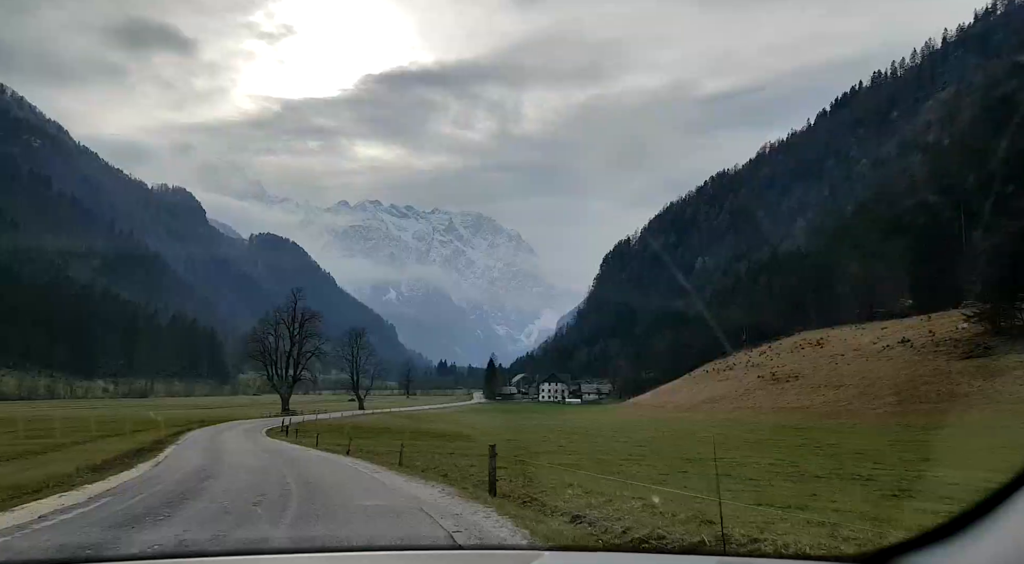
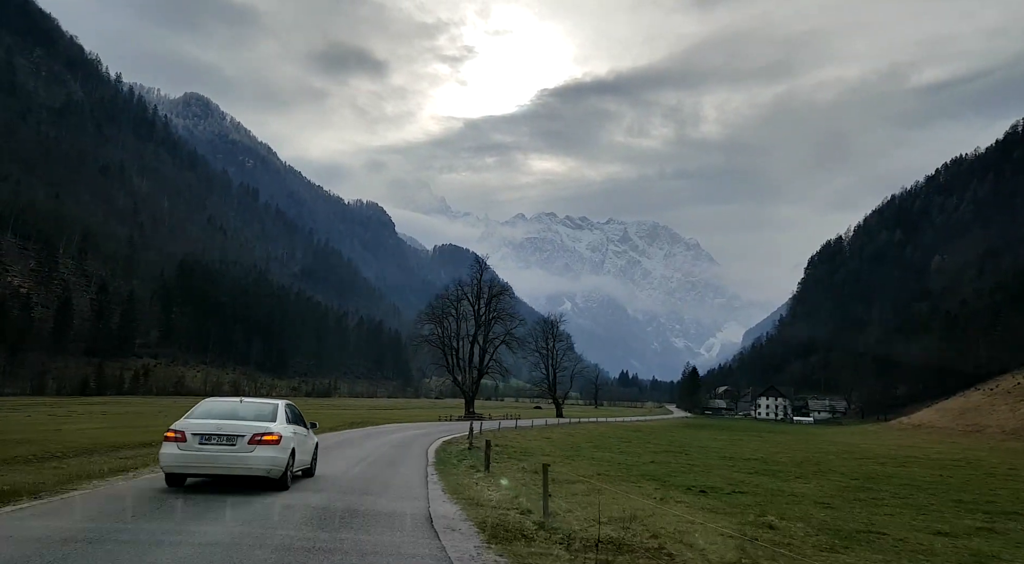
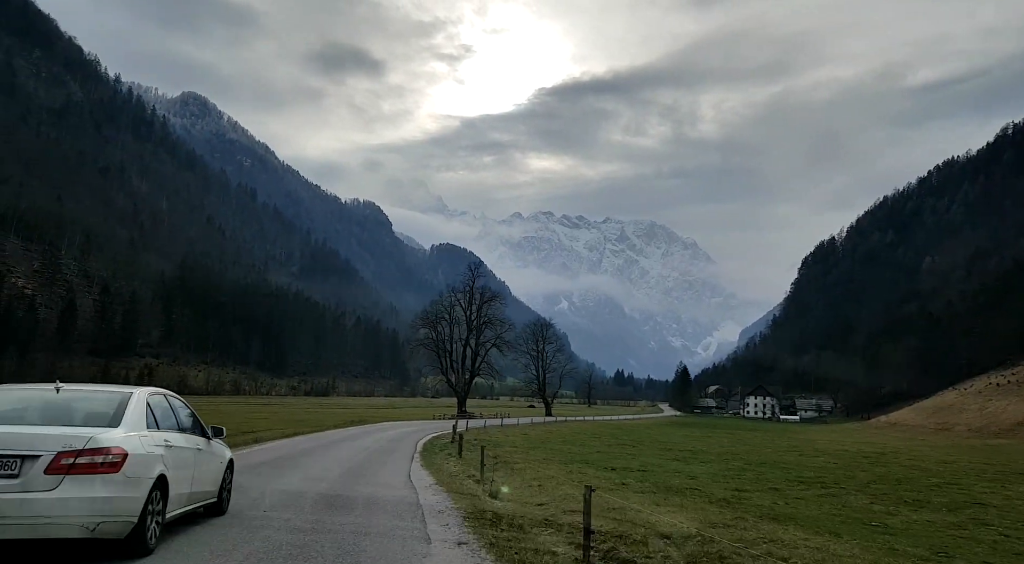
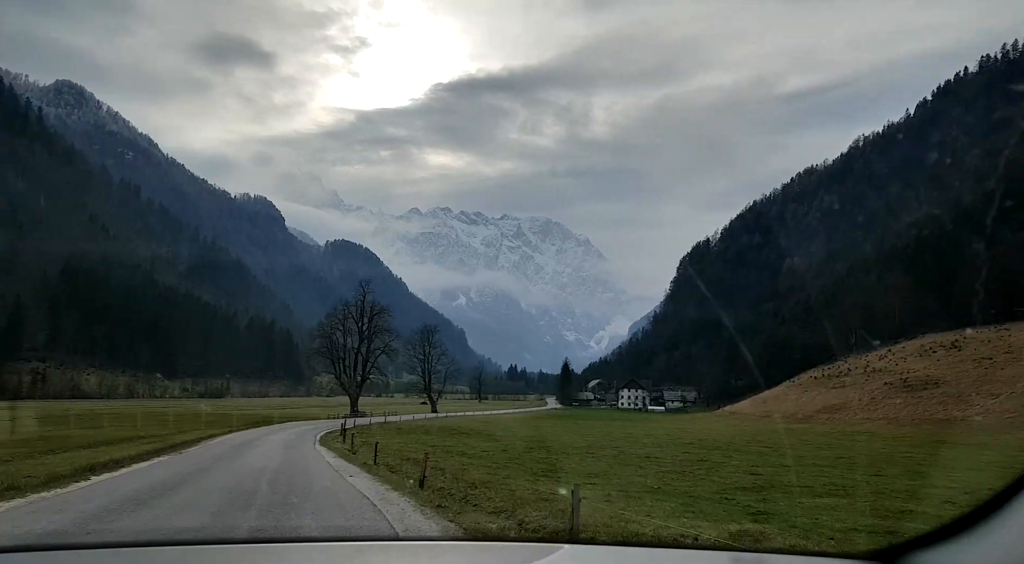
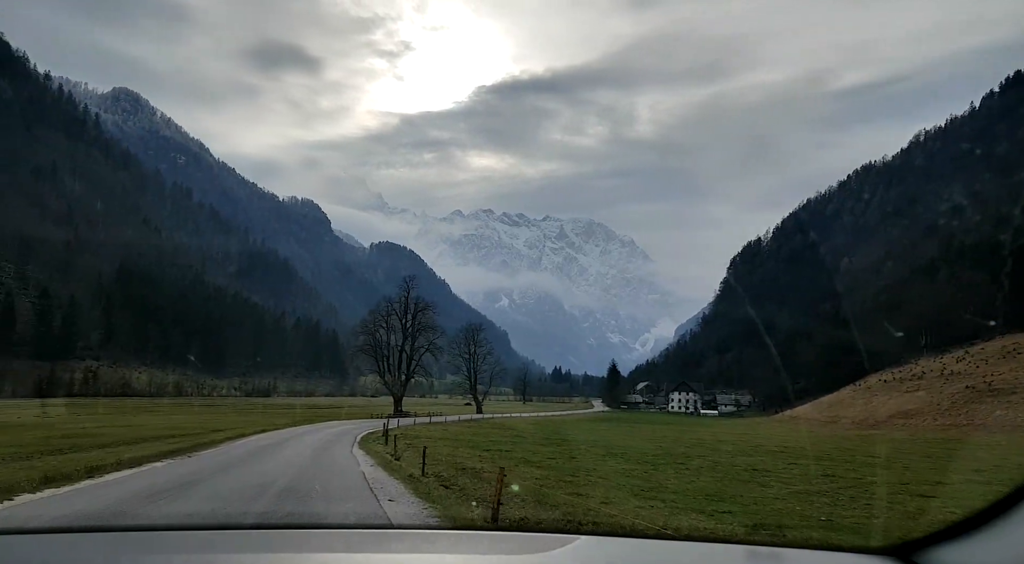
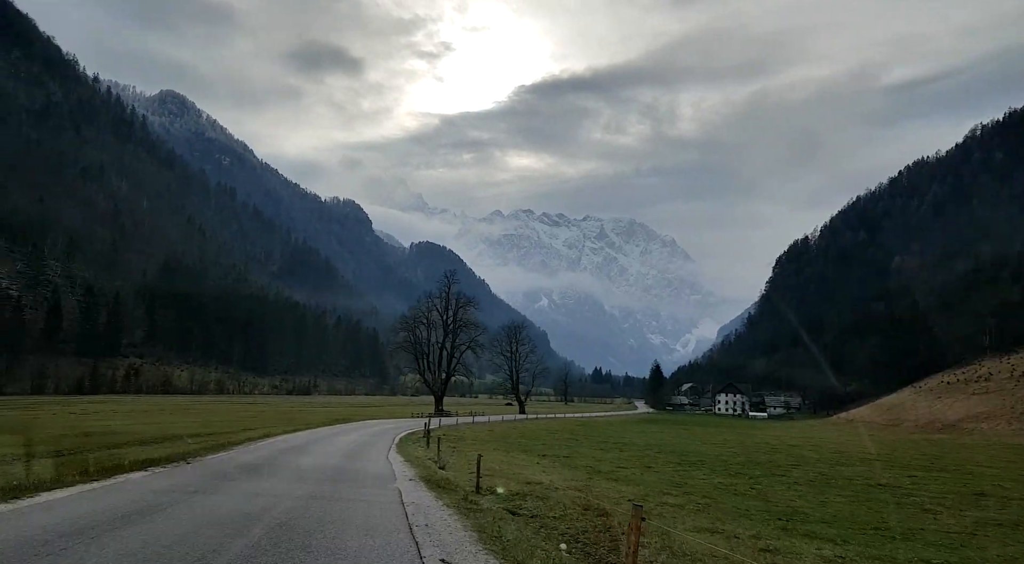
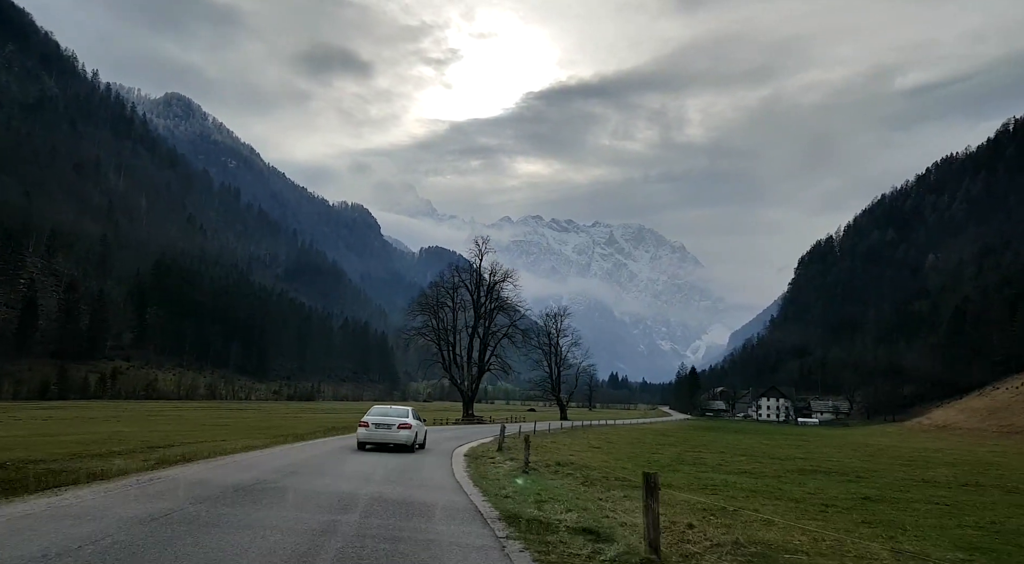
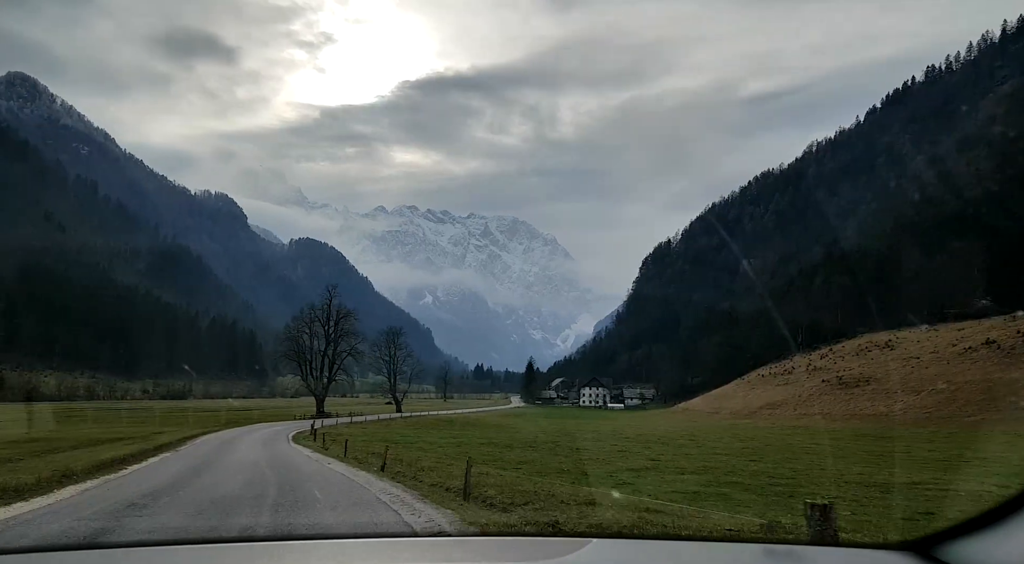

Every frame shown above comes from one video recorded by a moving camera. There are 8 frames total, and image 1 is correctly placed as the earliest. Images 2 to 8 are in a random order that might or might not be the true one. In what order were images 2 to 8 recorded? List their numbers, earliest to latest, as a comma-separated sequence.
8, 4, 5, 6, 3, 2, 7
